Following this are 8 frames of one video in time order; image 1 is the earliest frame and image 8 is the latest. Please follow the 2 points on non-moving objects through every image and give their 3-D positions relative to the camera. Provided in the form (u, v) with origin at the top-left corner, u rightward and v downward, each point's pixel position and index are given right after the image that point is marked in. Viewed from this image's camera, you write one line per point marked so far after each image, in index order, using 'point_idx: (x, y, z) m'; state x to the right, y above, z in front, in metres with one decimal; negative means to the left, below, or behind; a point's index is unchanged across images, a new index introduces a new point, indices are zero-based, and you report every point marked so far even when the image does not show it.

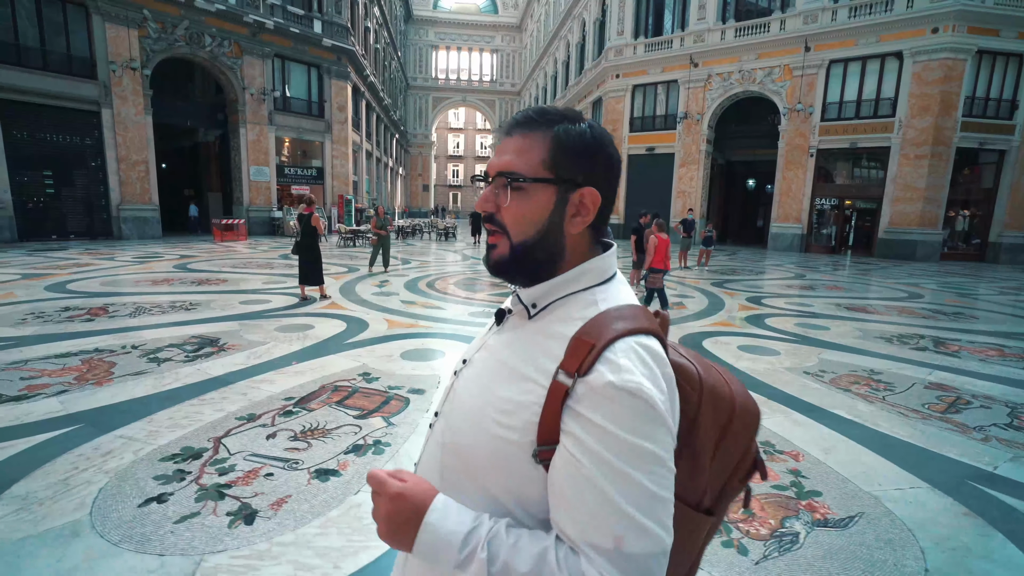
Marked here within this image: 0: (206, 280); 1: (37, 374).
0: (-5.3, +0.2, +8.4) m
1: (-3.7, -0.7, +3.8) m
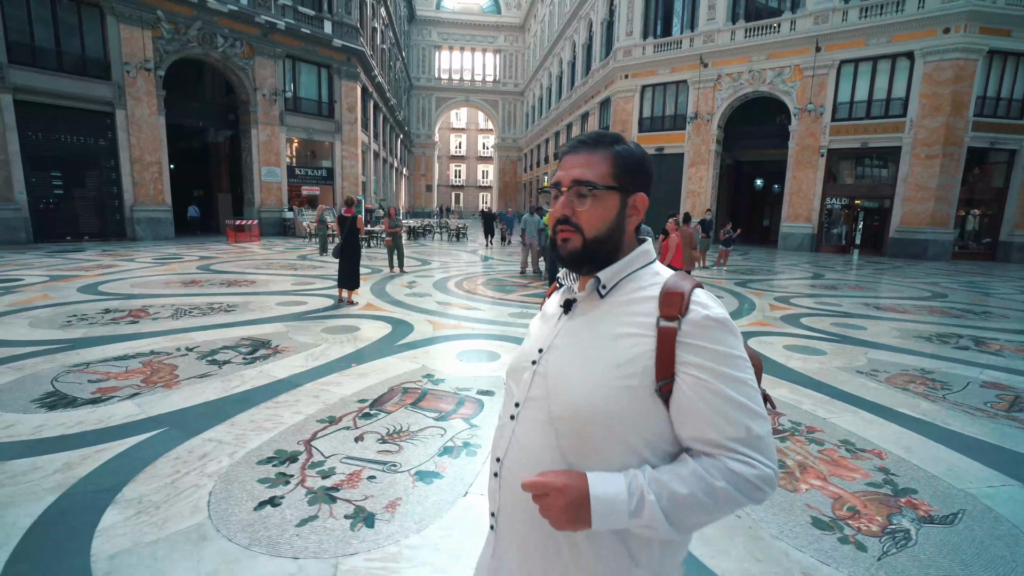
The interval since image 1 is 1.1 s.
0: (-4.8, +0.1, +8.4) m
1: (-3.2, -0.7, +3.7) m
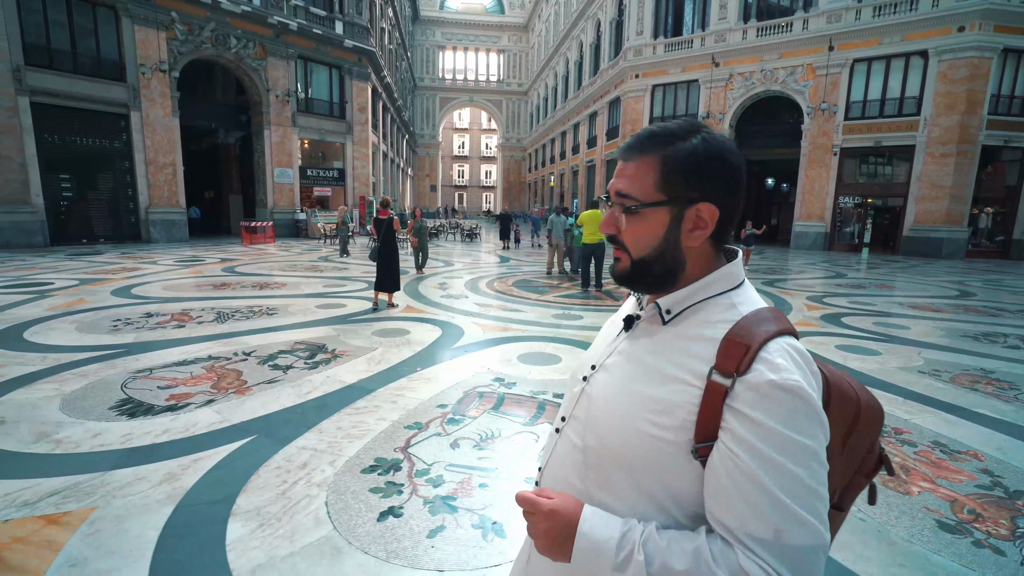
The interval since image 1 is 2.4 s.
0: (-4.2, +0.1, +8.3) m
1: (-2.6, -0.7, +3.7) m
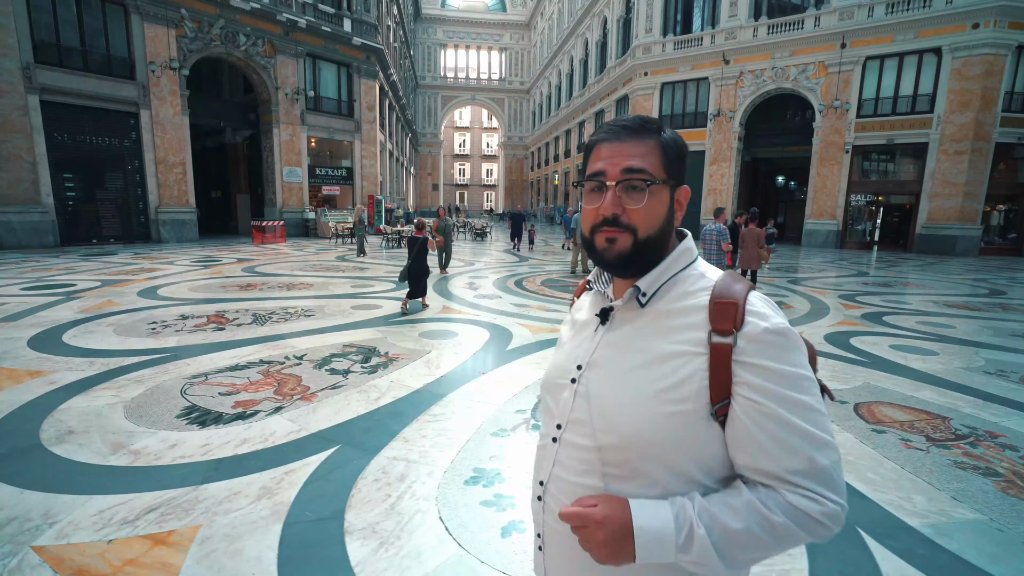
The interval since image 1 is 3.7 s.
0: (-3.7, +0.1, +8.2) m
1: (-2.1, -0.8, +3.5) m
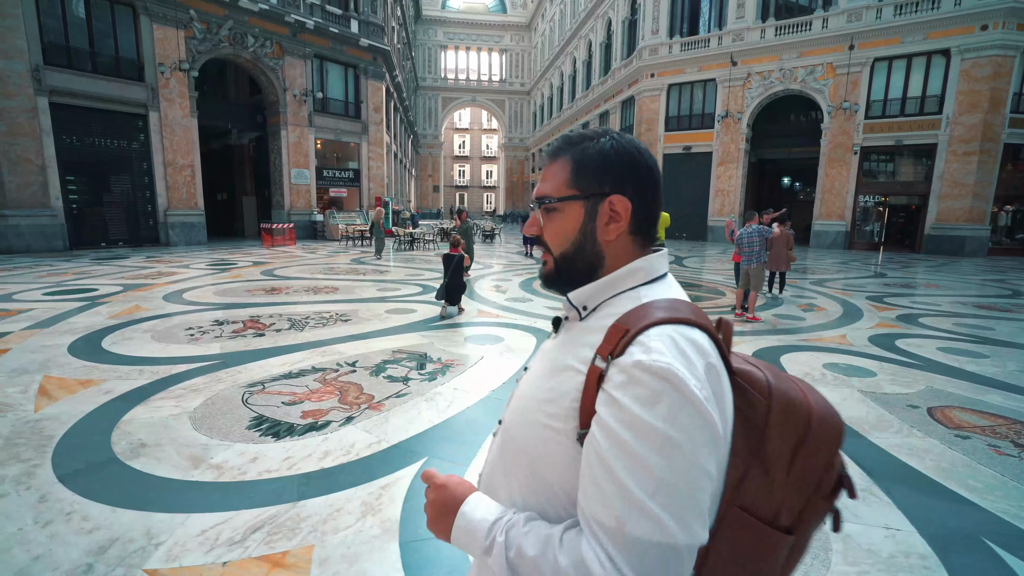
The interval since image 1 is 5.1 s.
0: (-3.3, 0.0, +8.0) m
1: (-1.5, -0.8, +3.4) m
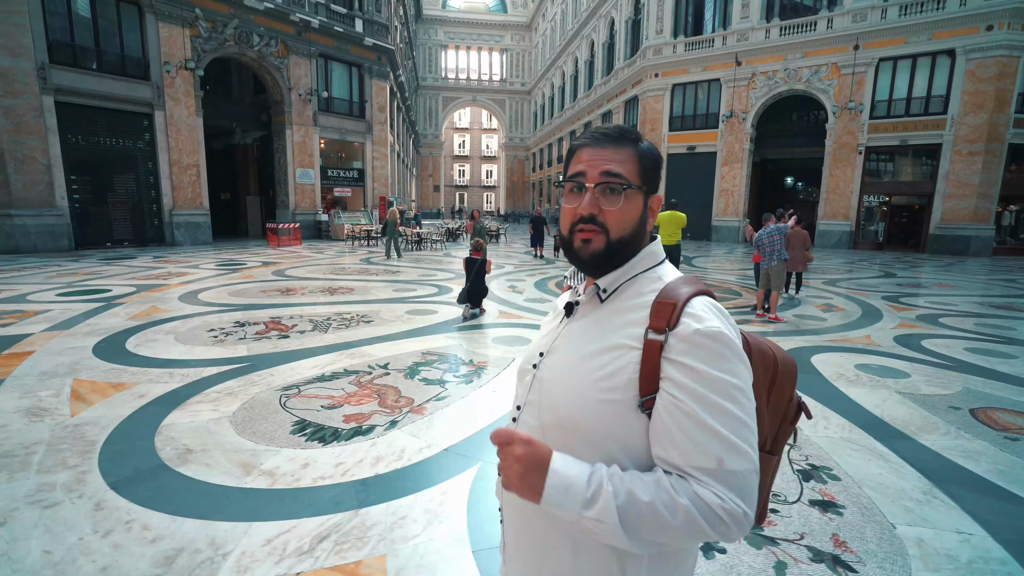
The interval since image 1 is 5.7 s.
0: (-3.0, 0.0, +8.0) m
1: (-1.2, -0.8, +3.4) m
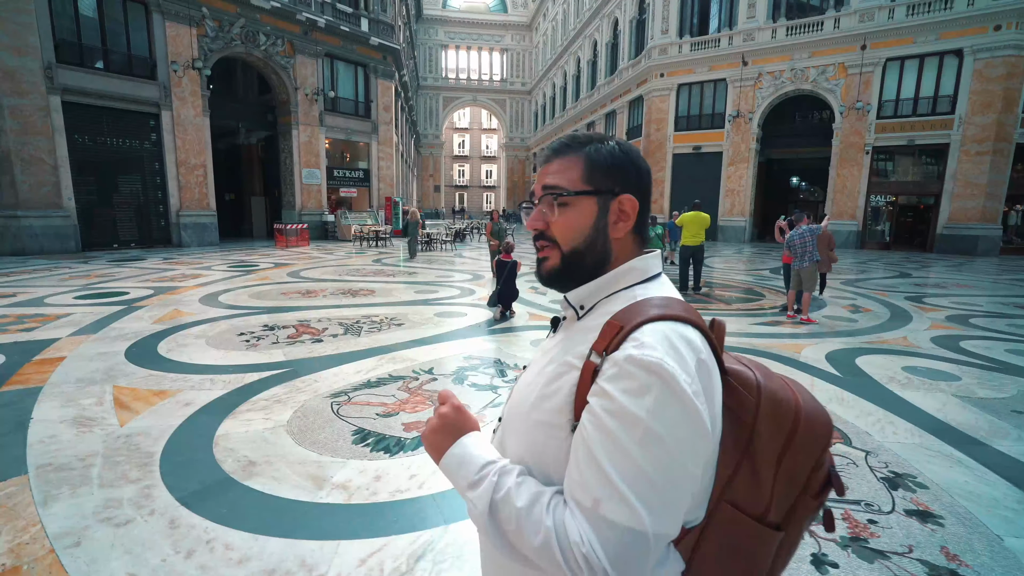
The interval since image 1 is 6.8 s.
0: (-2.6, 0.0, +7.9) m
1: (-0.8, -0.8, +3.3) m
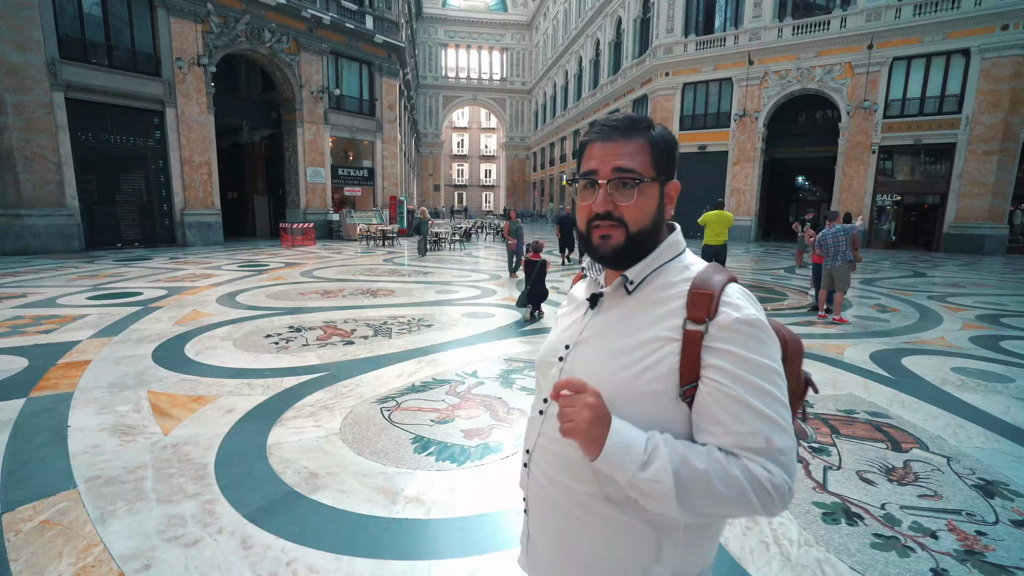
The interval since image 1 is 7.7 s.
0: (-2.3, 0.0, +7.7) m
1: (-0.5, -0.8, +3.1) m
